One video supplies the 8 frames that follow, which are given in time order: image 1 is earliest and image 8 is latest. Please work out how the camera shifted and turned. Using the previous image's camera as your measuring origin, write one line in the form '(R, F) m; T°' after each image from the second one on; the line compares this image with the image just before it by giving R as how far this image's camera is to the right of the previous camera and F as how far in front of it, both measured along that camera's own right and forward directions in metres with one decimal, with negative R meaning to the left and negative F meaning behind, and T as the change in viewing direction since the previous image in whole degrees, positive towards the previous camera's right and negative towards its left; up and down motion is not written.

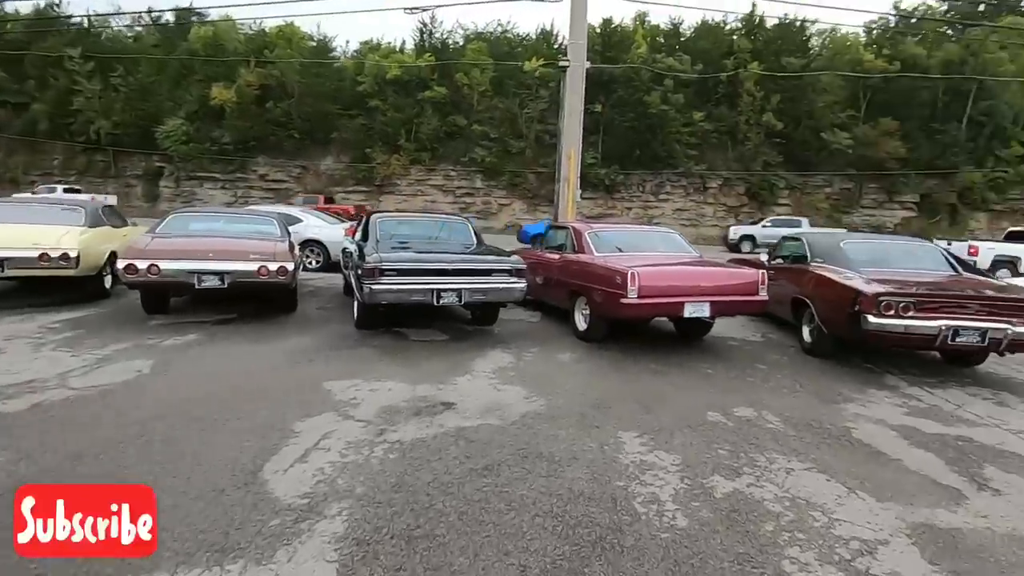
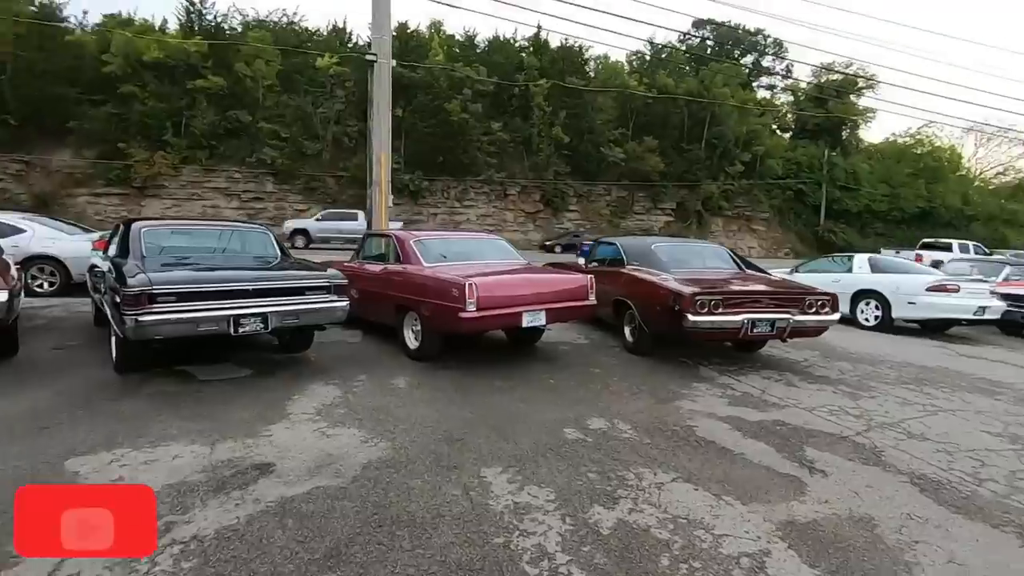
(-0.2, +0.7) m; +20°
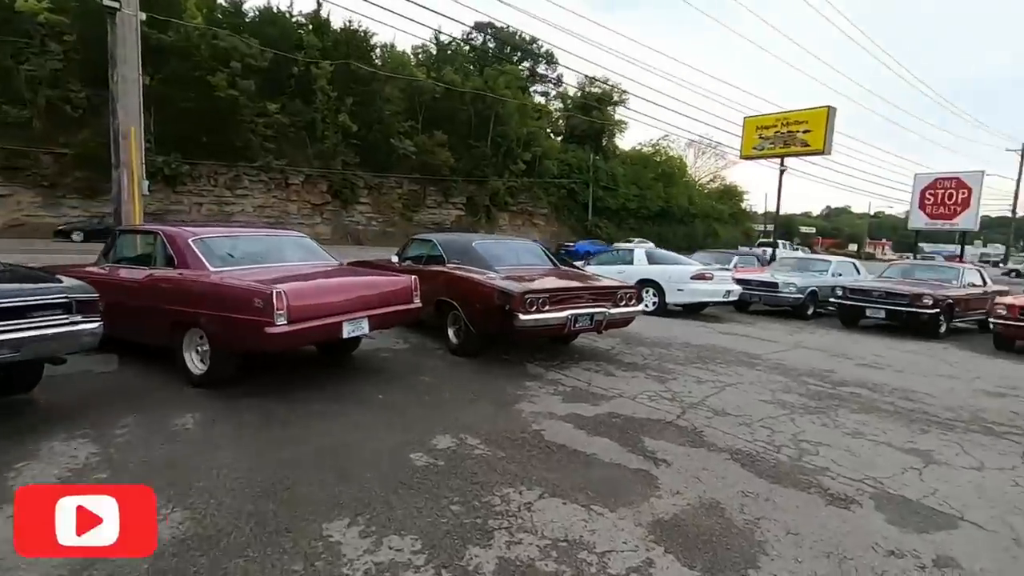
(-0.3, +0.5) m; +22°
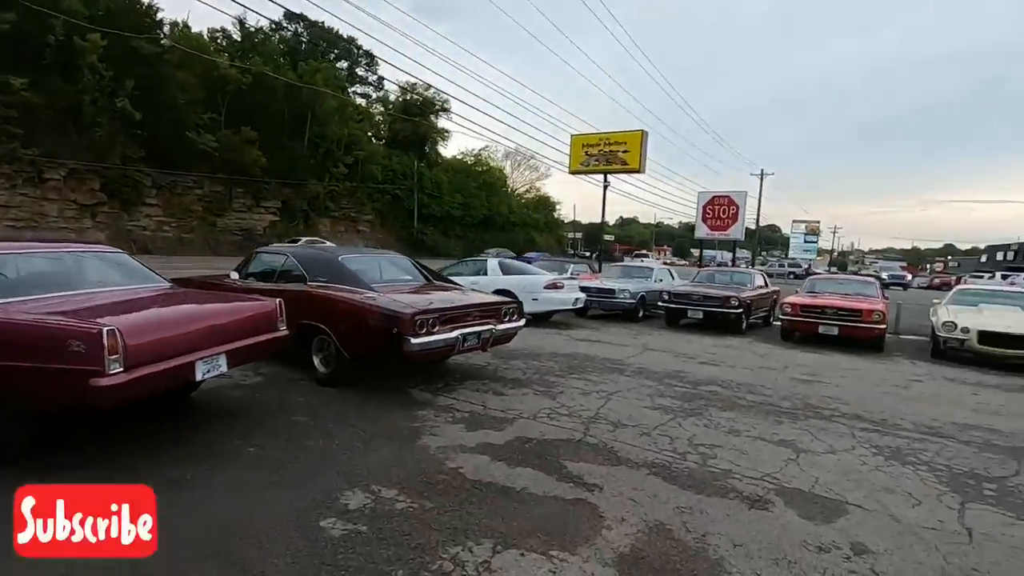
(-0.7, +0.5) m; +19°
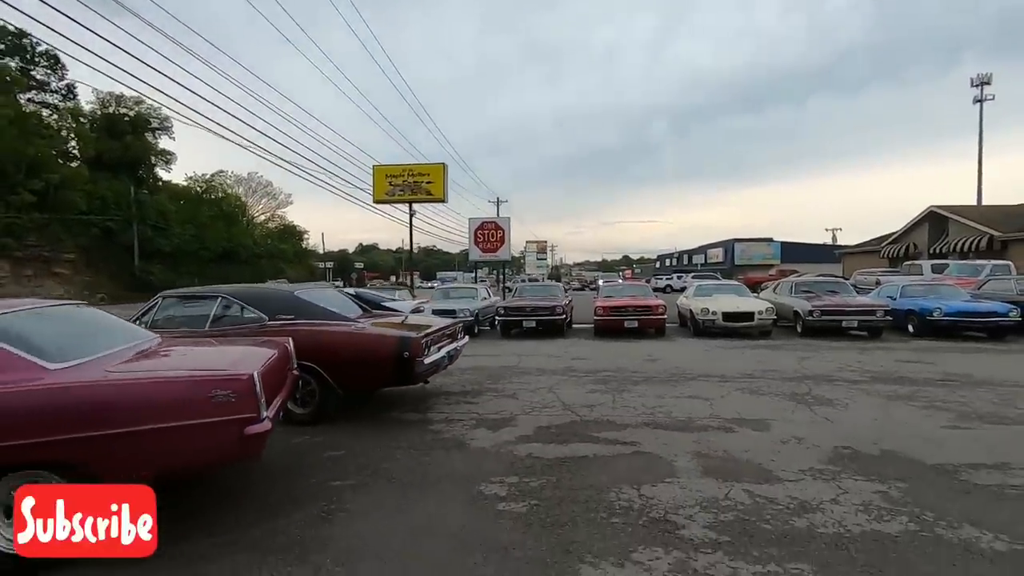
(-2.7, -0.3) m; +27°
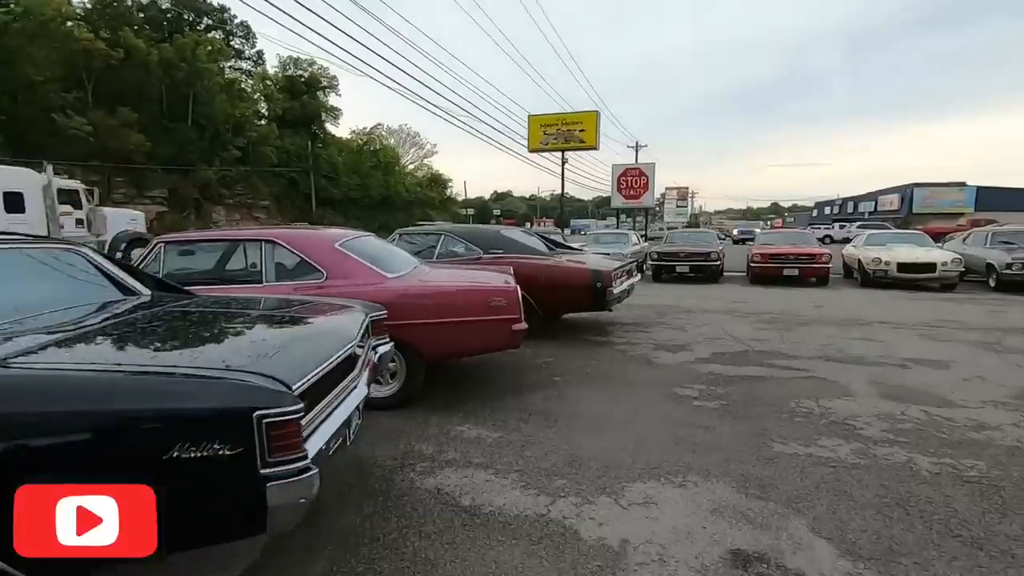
(-0.6, -1.1) m; -14°
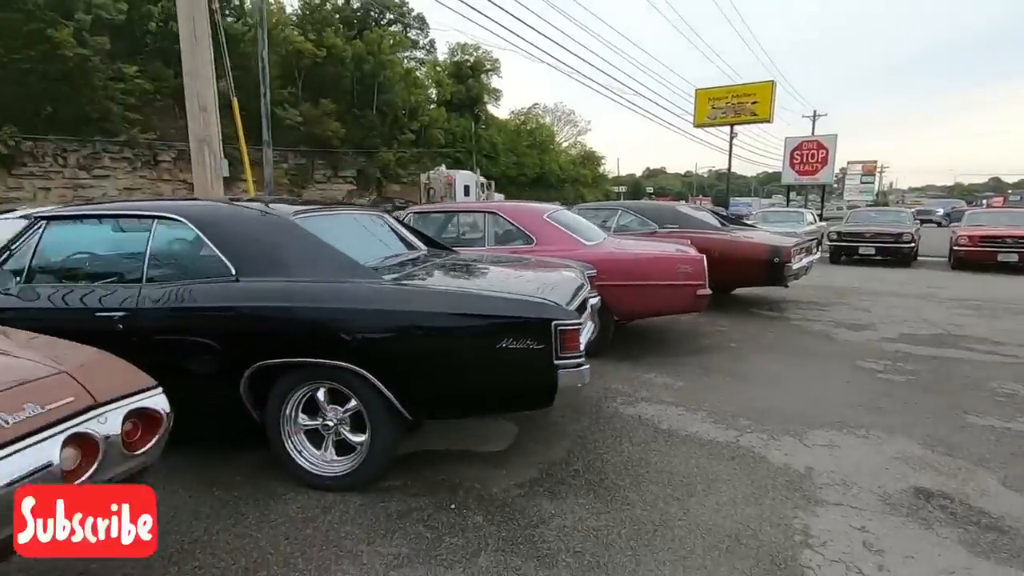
(-0.3, -0.8) m; -15°
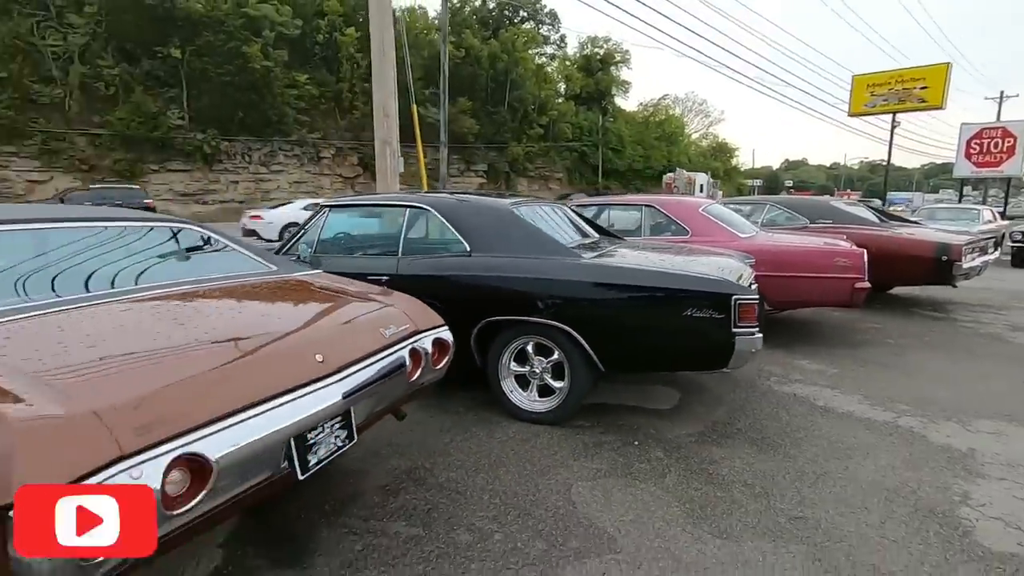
(-0.4, -0.7) m; -12°
